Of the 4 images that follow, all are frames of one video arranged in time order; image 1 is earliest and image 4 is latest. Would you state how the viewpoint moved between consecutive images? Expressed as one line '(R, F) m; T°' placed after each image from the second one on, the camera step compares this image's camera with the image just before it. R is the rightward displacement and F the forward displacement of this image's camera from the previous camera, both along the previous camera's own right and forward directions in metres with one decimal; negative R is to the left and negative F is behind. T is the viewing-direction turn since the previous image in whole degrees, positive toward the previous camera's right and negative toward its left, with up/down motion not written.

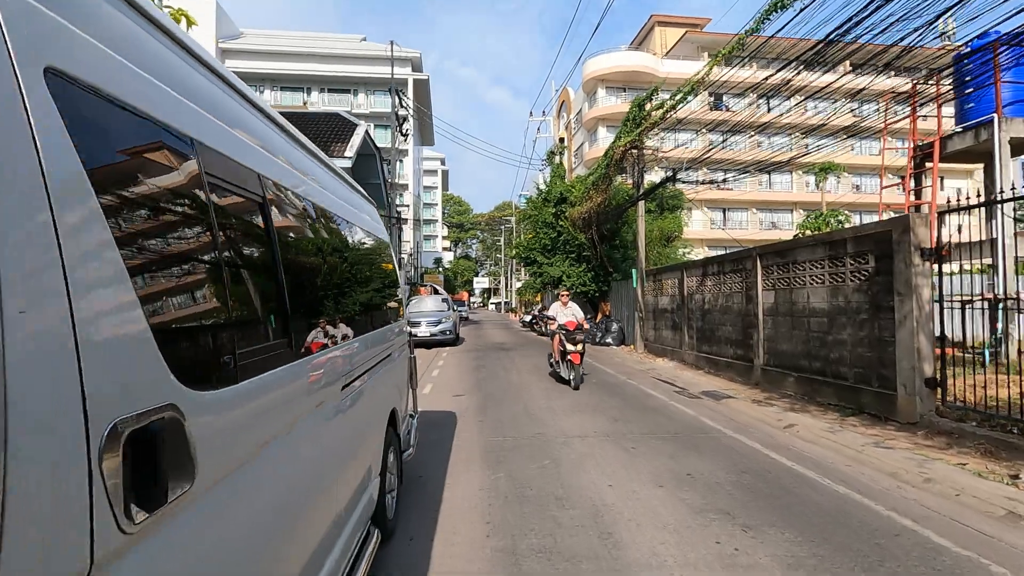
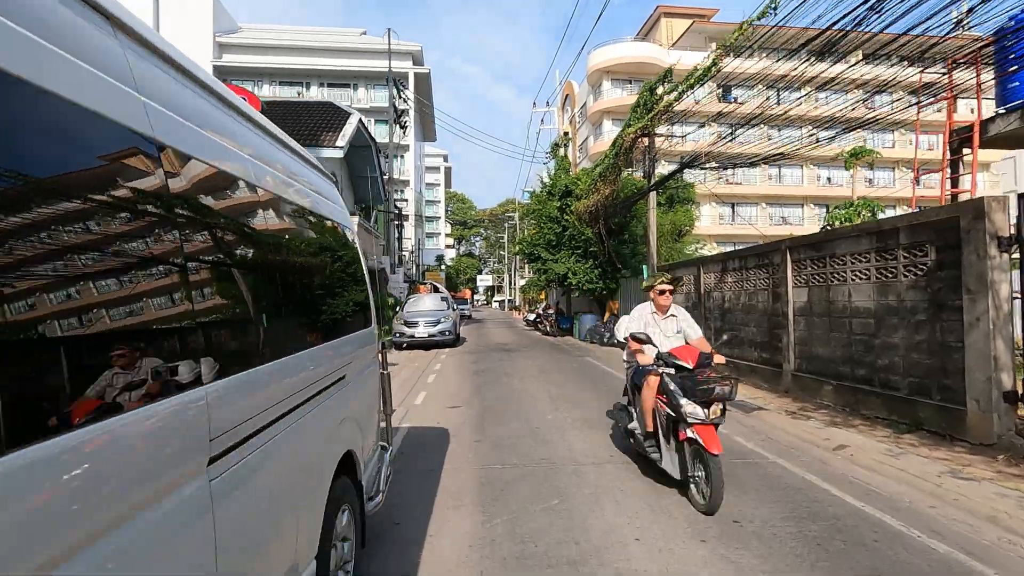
(0.0, +1.3) m; 0°
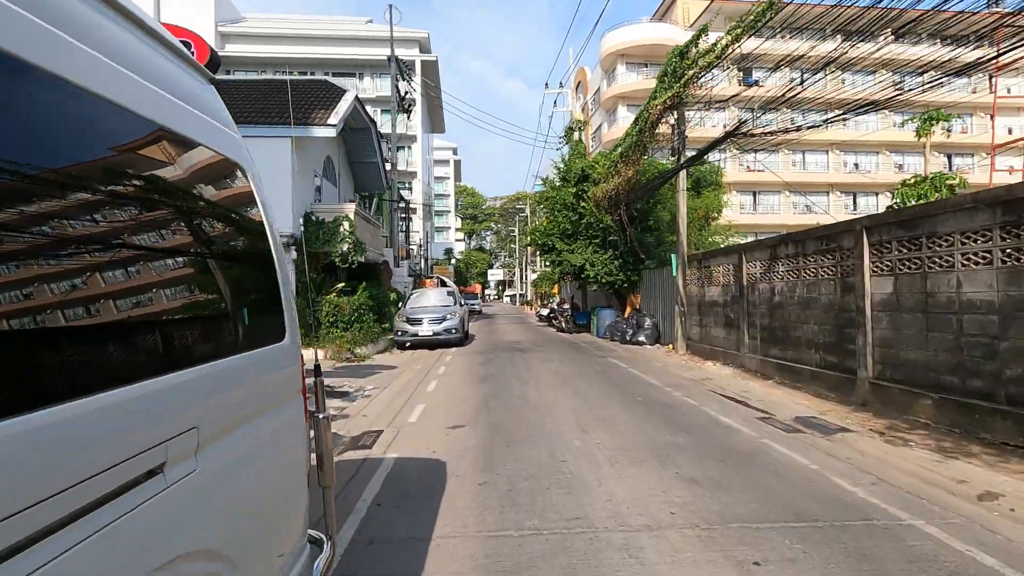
(-0.1, +2.0) m; -1°
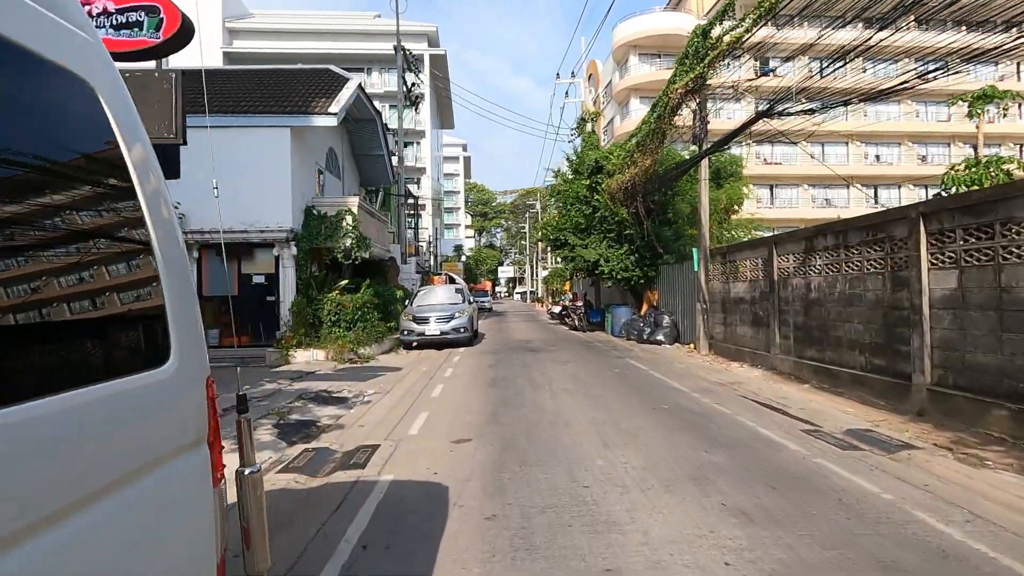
(0.0, +0.9) m; -1°
